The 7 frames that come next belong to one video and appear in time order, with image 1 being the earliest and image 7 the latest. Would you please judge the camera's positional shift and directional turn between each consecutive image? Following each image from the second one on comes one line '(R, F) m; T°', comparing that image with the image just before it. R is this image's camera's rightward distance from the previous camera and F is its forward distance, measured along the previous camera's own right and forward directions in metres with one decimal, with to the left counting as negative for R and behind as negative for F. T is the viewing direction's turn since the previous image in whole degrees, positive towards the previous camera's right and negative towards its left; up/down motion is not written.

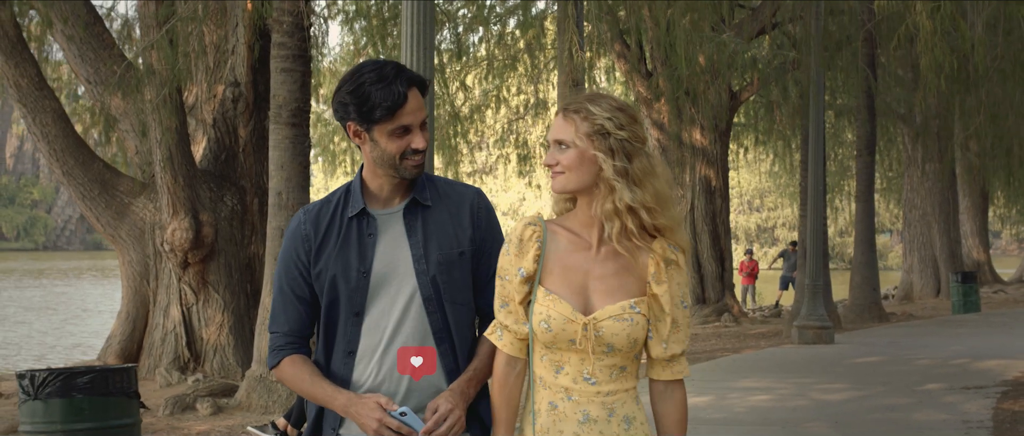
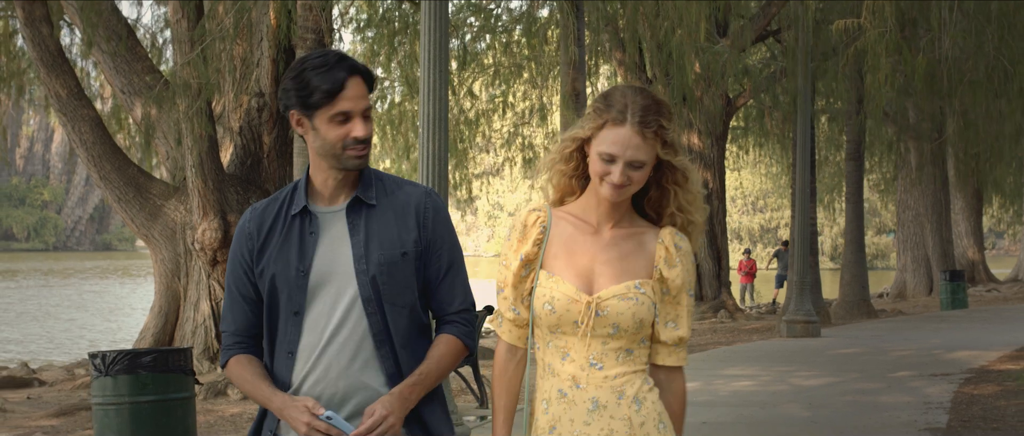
(0.0, -0.9) m; 0°
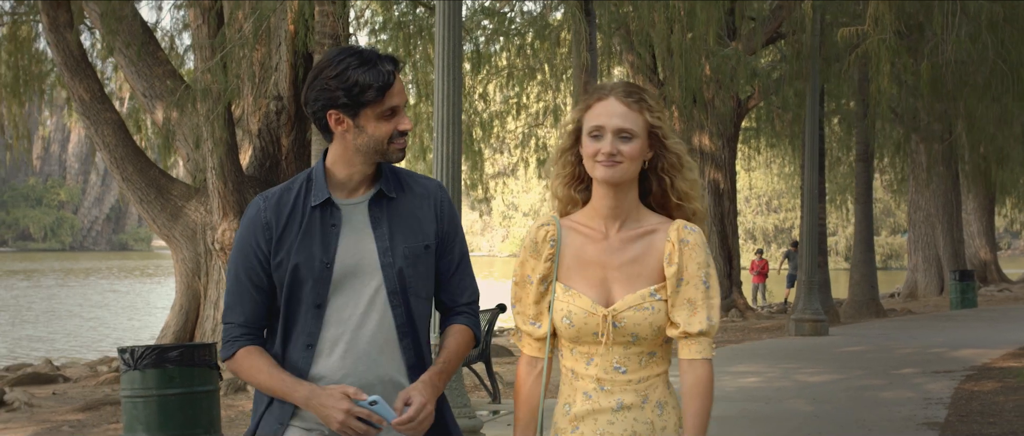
(0.0, -0.3) m; -1°
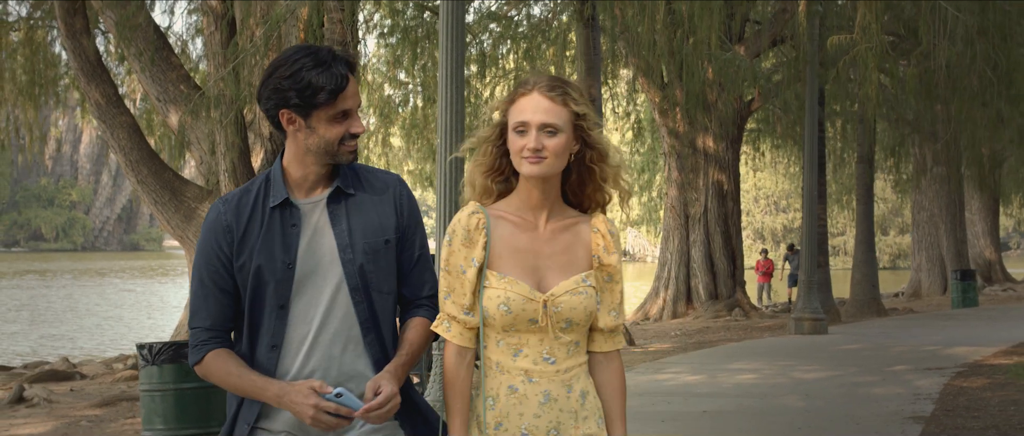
(+0.1, -0.3) m; 0°
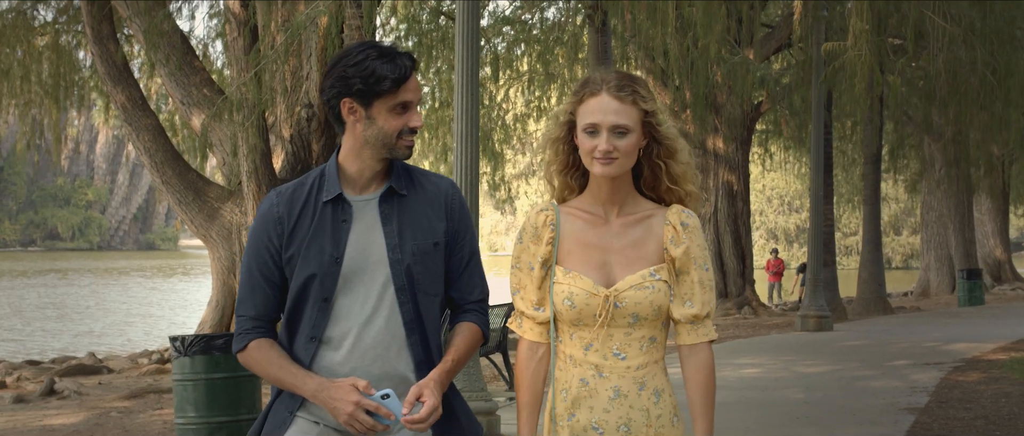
(0.0, -0.4) m; -1°
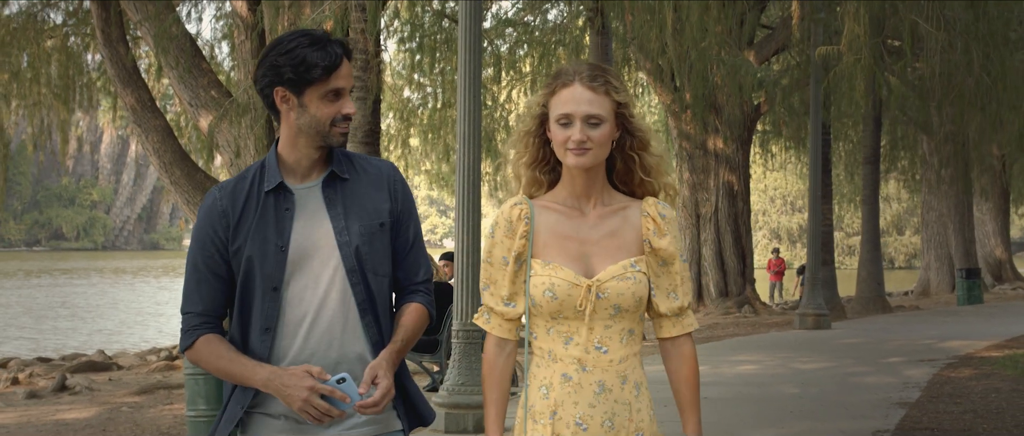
(0.0, -0.2) m; 0°
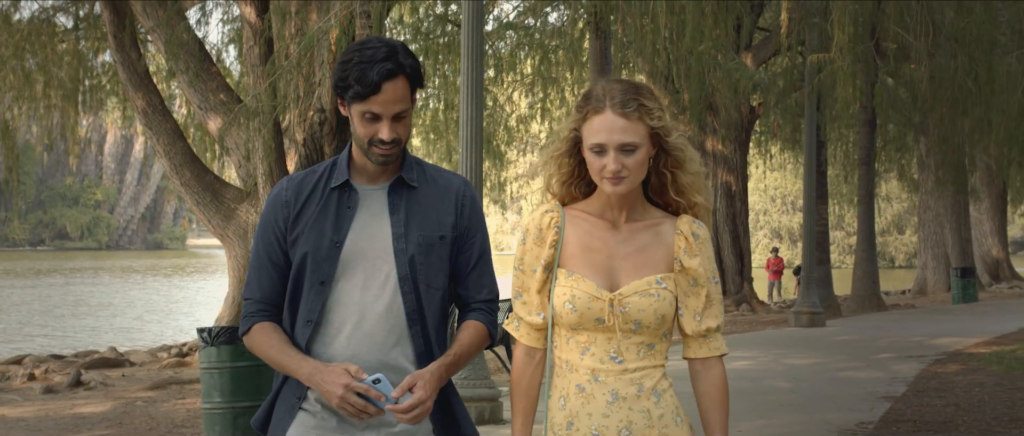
(0.0, -0.4) m; 0°
